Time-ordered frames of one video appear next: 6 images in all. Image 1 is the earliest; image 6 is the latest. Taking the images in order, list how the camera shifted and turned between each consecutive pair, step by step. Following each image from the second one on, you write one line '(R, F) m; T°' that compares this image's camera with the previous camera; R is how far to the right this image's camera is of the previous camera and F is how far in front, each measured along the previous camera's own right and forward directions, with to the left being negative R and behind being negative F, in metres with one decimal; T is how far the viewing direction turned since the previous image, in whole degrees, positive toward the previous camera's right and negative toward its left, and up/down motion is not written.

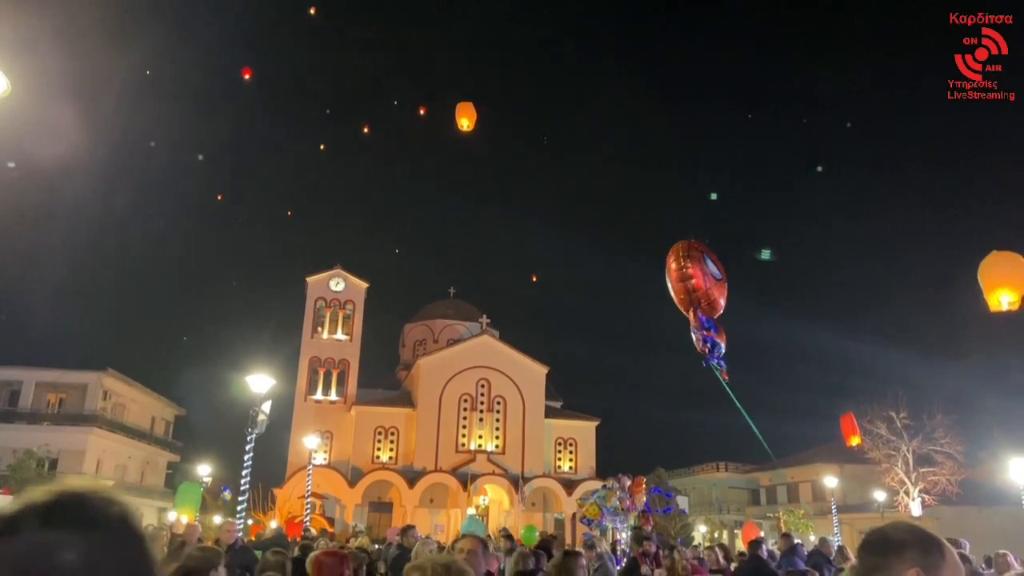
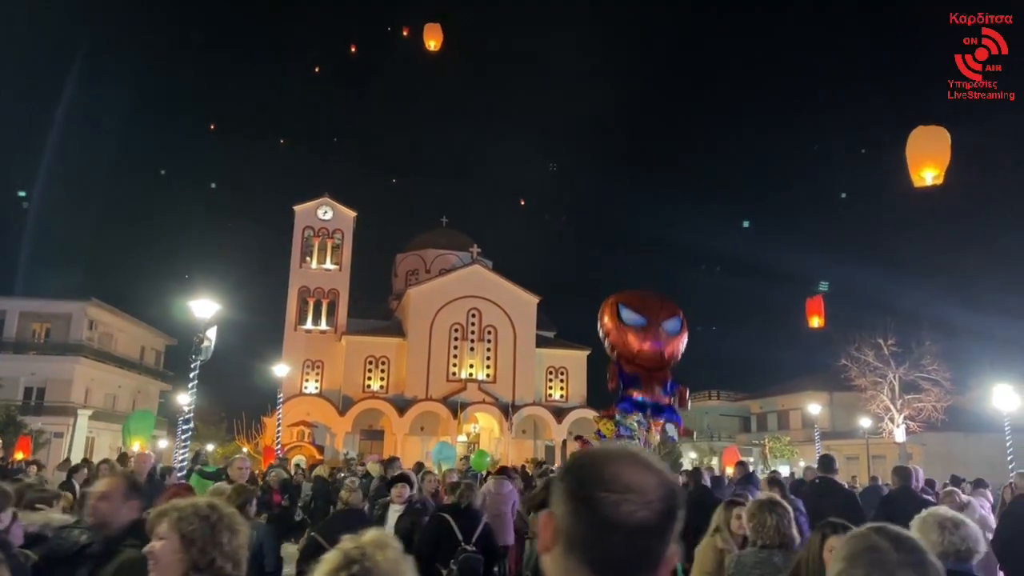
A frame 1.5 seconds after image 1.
(+0.8, +0.8) m; 0°
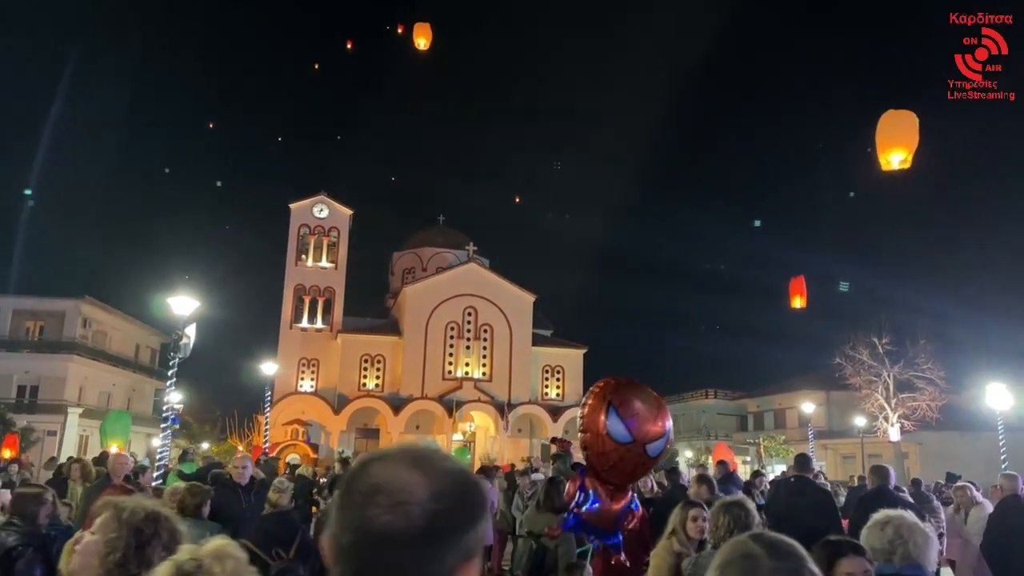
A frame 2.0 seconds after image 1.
(+0.3, +0.2) m; 0°
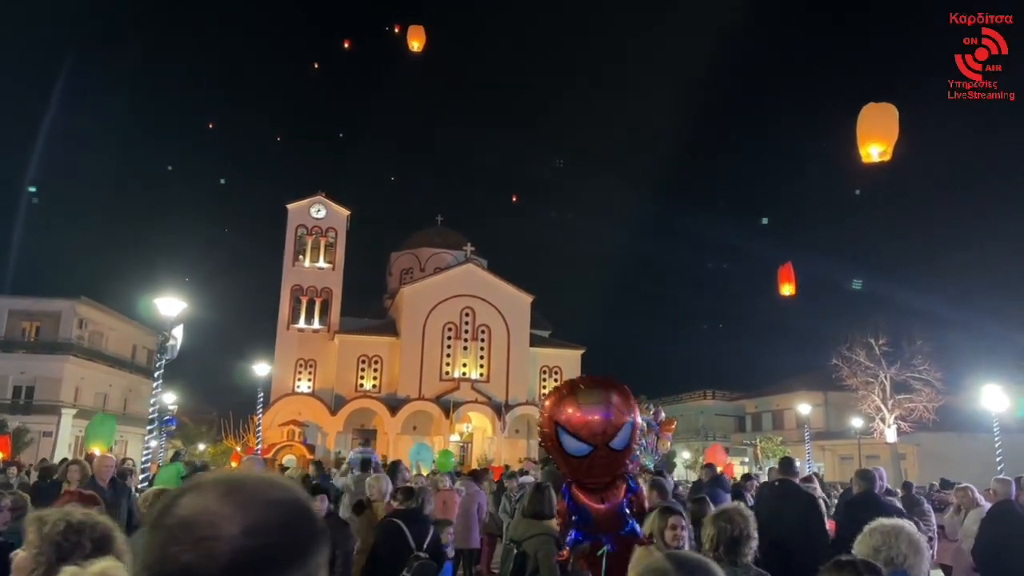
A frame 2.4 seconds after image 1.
(+0.2, +0.1) m; 0°
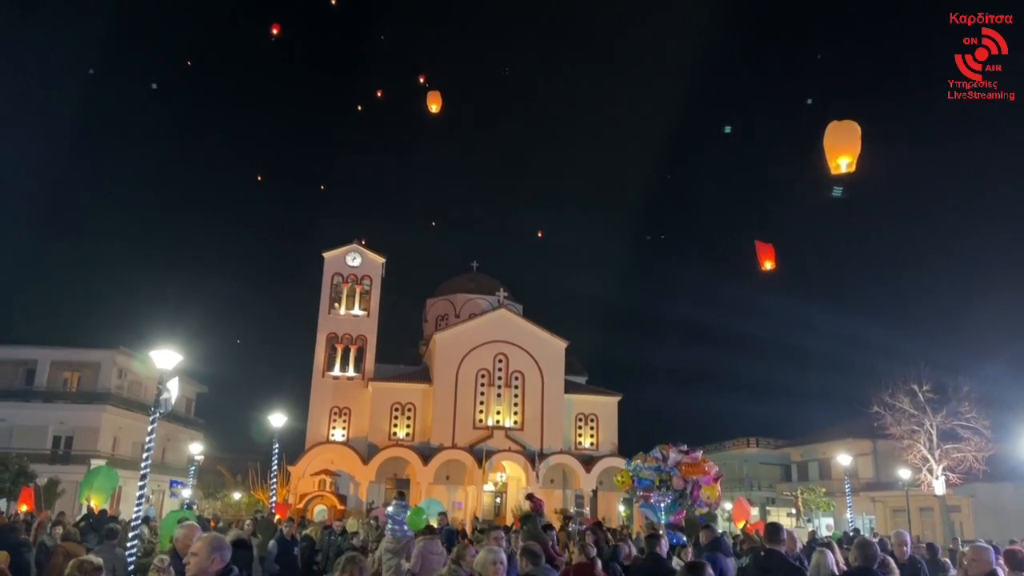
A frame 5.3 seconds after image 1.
(+0.8, +0.4) m; -4°
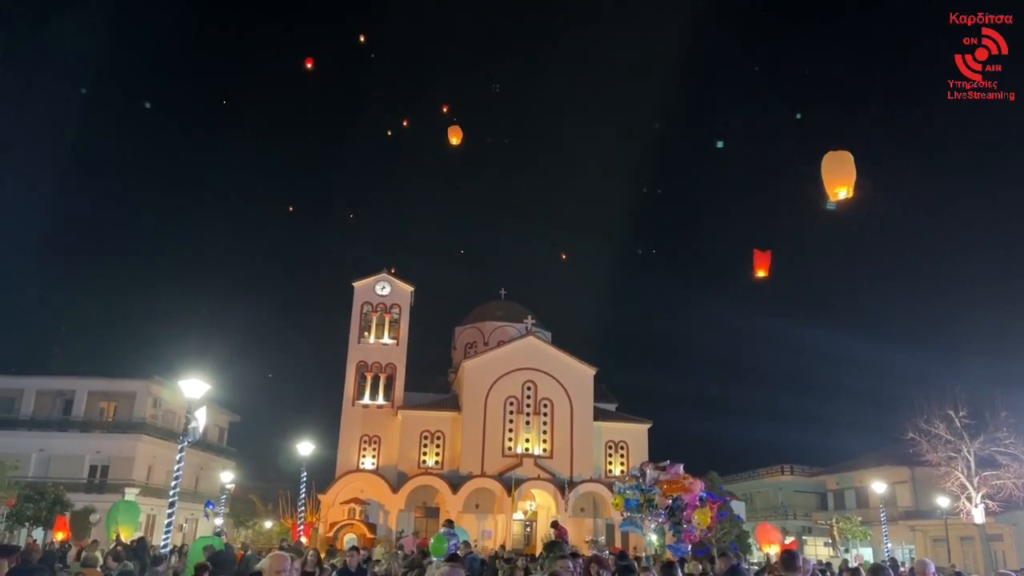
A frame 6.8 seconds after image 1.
(+0.2, -0.2) m; -2°
